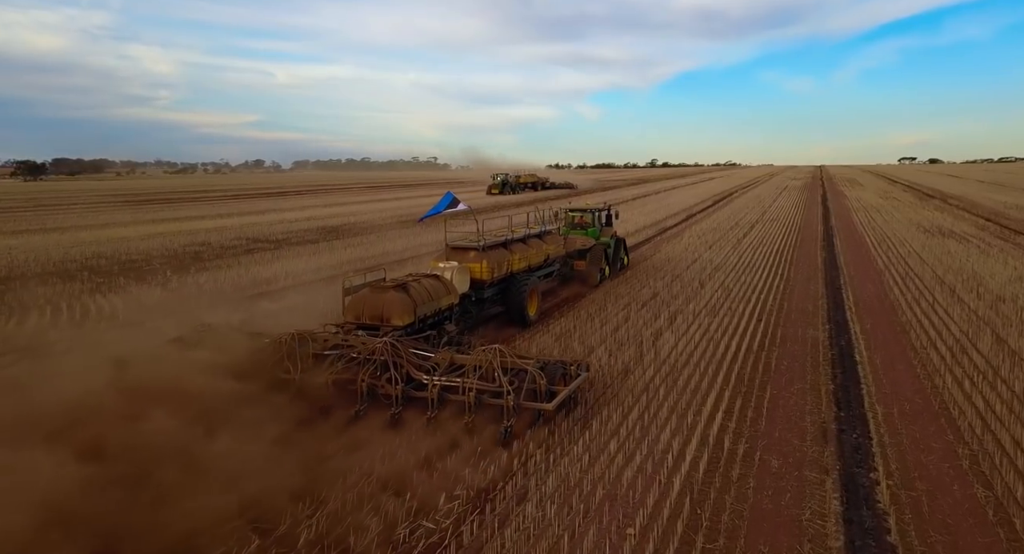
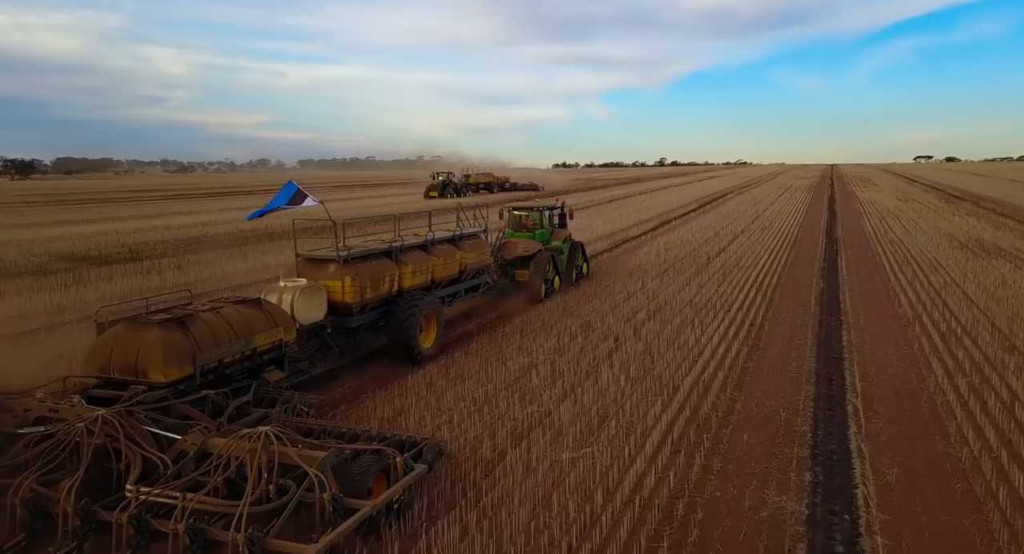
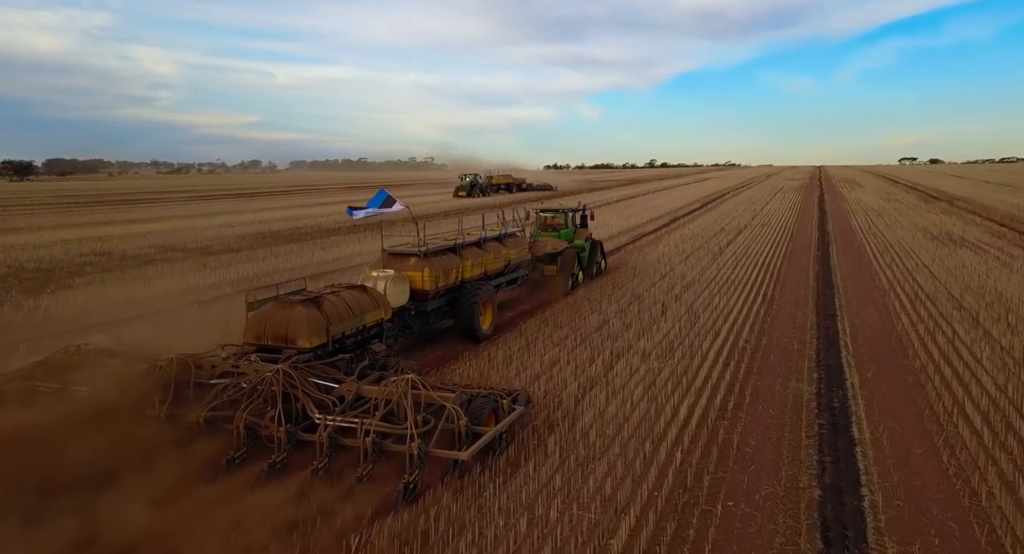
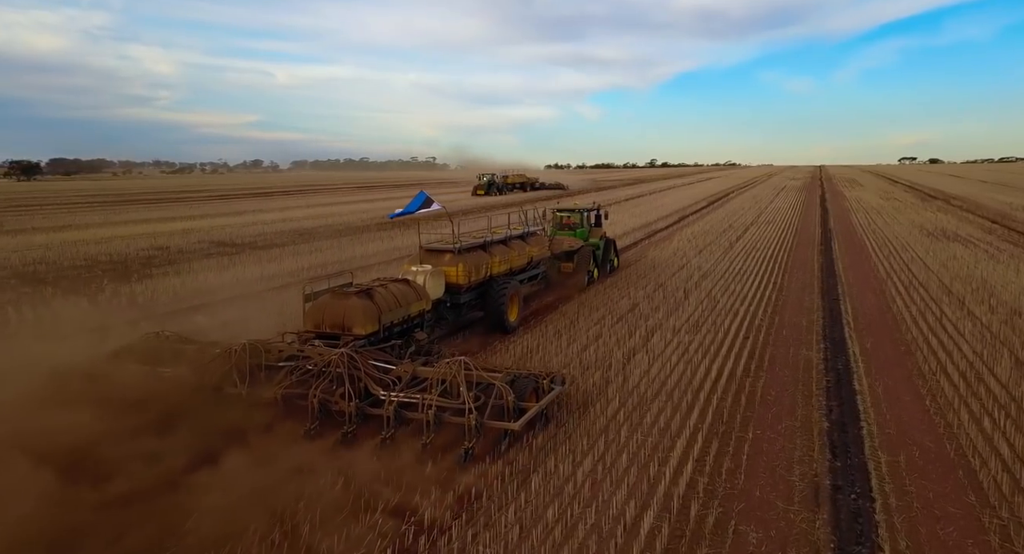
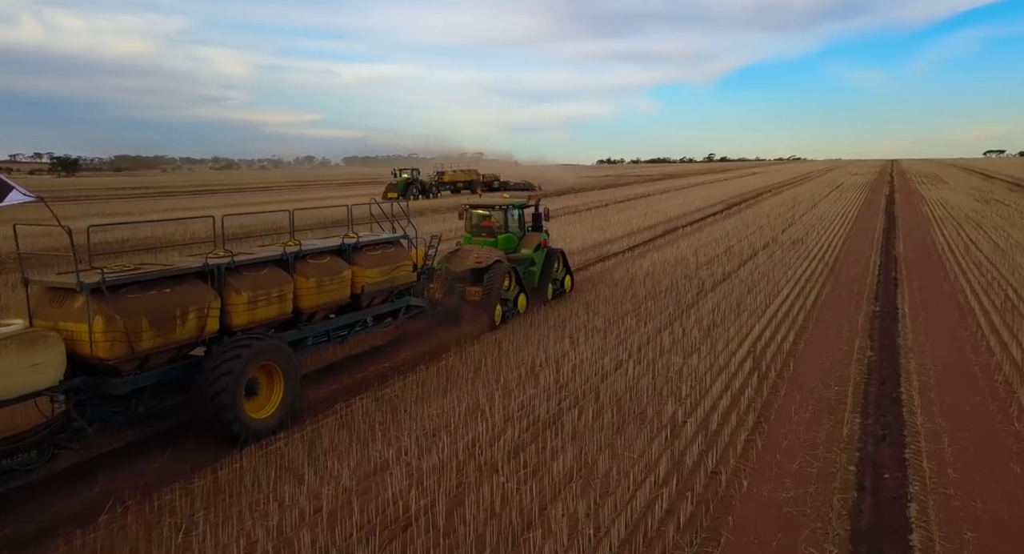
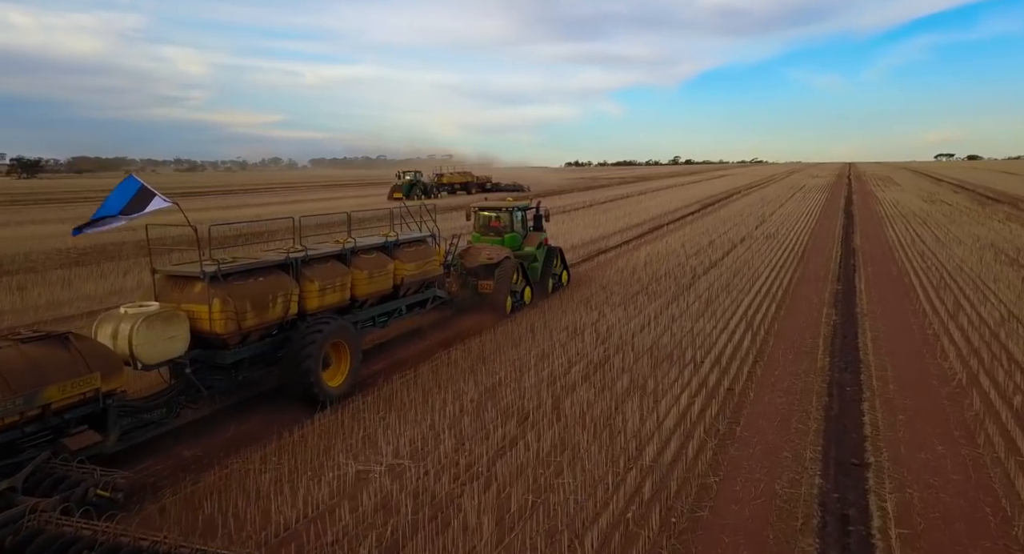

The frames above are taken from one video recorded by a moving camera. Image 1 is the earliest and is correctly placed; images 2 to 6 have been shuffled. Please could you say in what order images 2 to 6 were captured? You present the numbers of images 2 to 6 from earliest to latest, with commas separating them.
4, 3, 2, 6, 5
